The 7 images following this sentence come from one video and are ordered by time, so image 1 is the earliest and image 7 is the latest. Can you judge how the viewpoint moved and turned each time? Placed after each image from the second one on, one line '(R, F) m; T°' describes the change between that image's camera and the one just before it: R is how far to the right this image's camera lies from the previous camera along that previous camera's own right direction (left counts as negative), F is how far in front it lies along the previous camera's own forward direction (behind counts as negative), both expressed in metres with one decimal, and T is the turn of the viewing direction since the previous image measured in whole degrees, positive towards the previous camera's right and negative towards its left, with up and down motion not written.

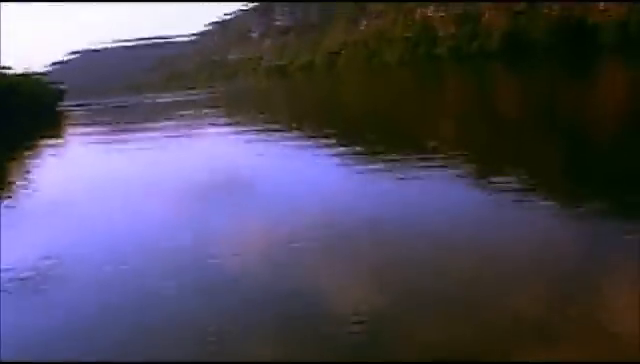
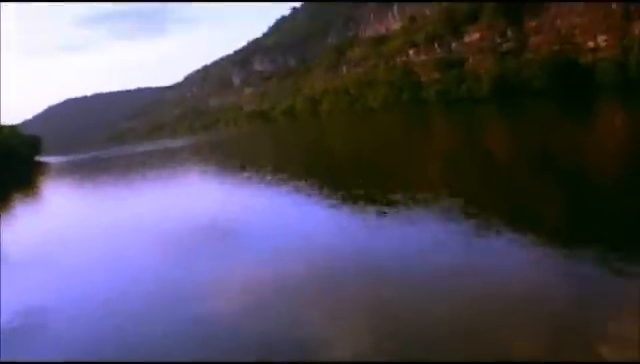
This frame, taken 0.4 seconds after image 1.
(-0.1, +0.4) m; +1°
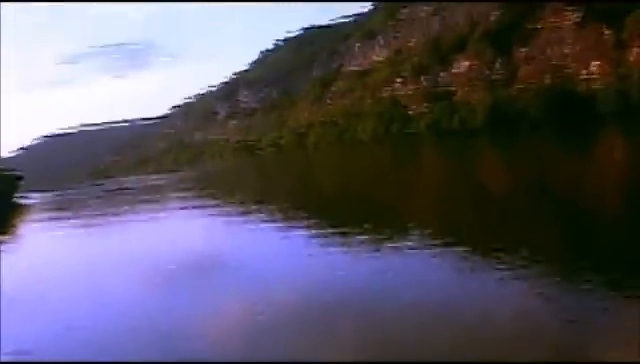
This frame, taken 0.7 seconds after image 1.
(-0.1, +0.2) m; +1°
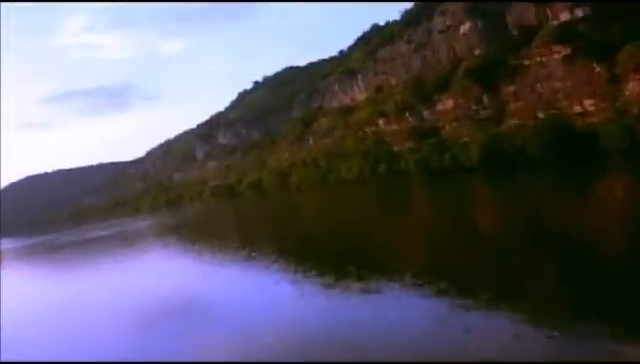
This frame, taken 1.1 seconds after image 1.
(-0.1, +0.4) m; +1°
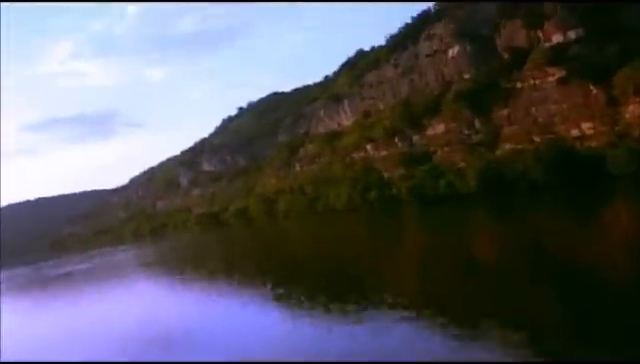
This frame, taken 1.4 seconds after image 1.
(-0.1, +0.4) m; +1°
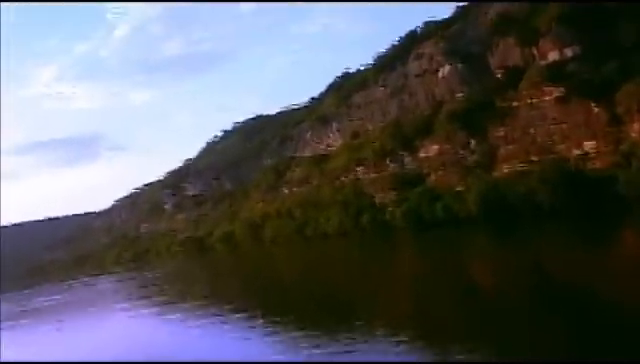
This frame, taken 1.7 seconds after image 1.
(-0.1, +0.5) m; +1°
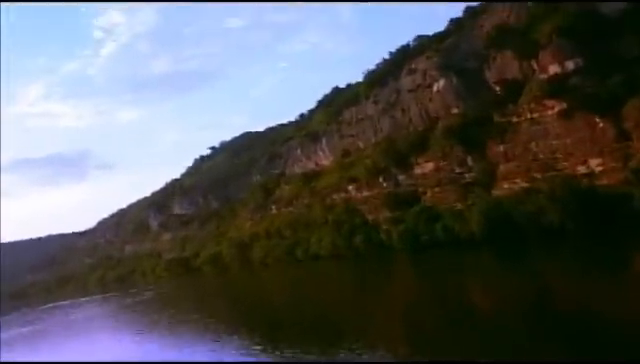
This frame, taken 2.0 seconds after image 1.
(0.0, +0.6) m; +1°
